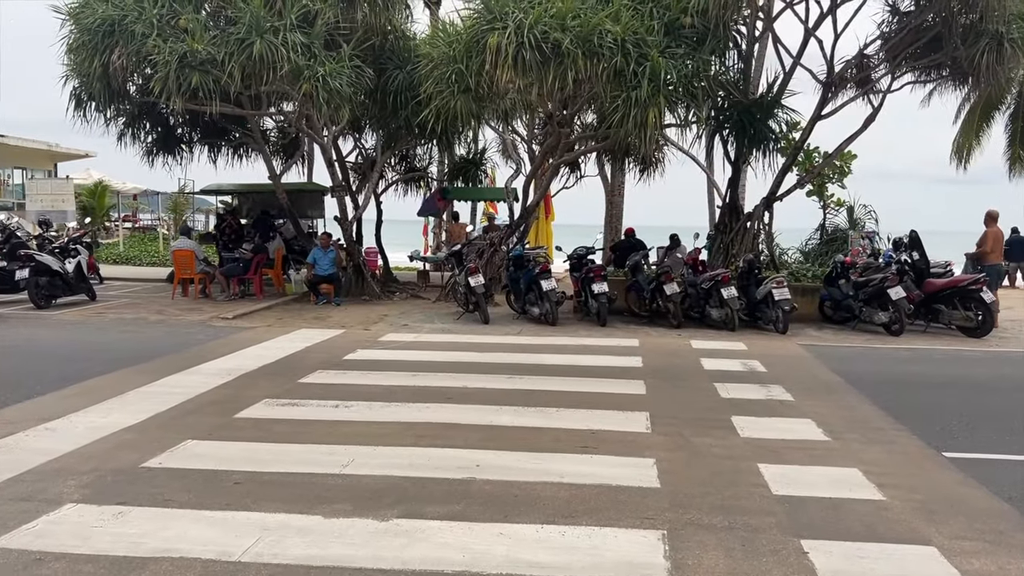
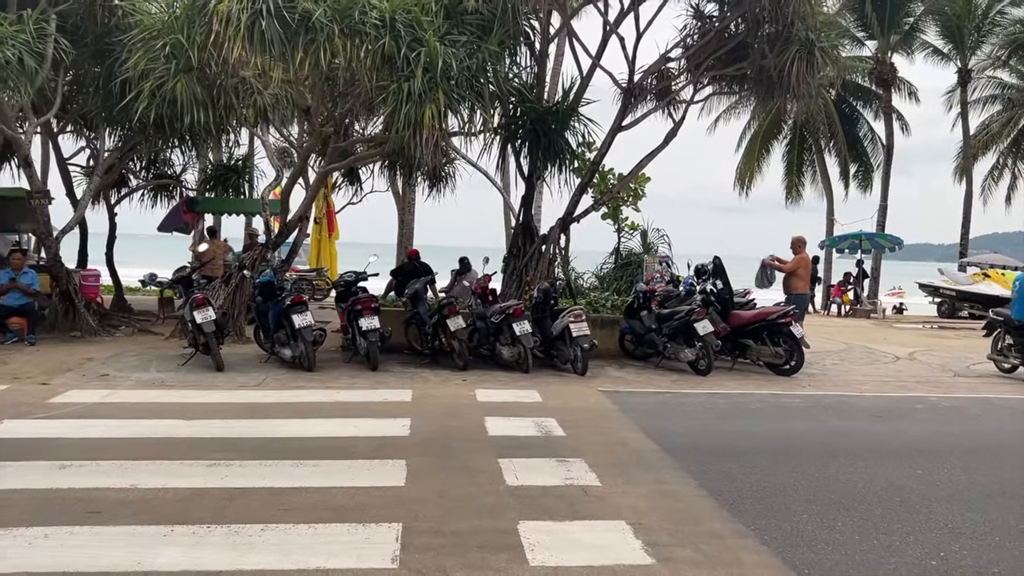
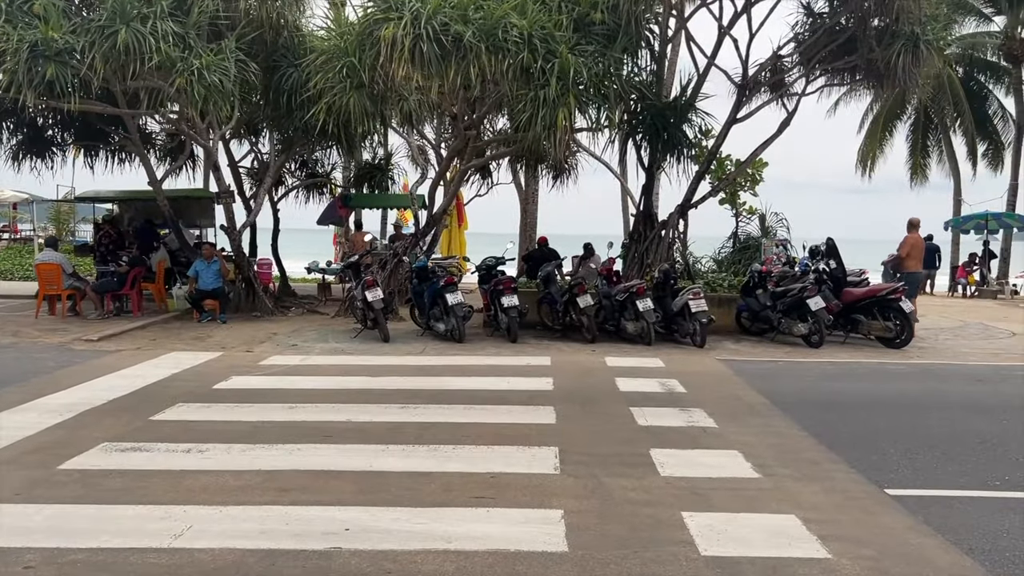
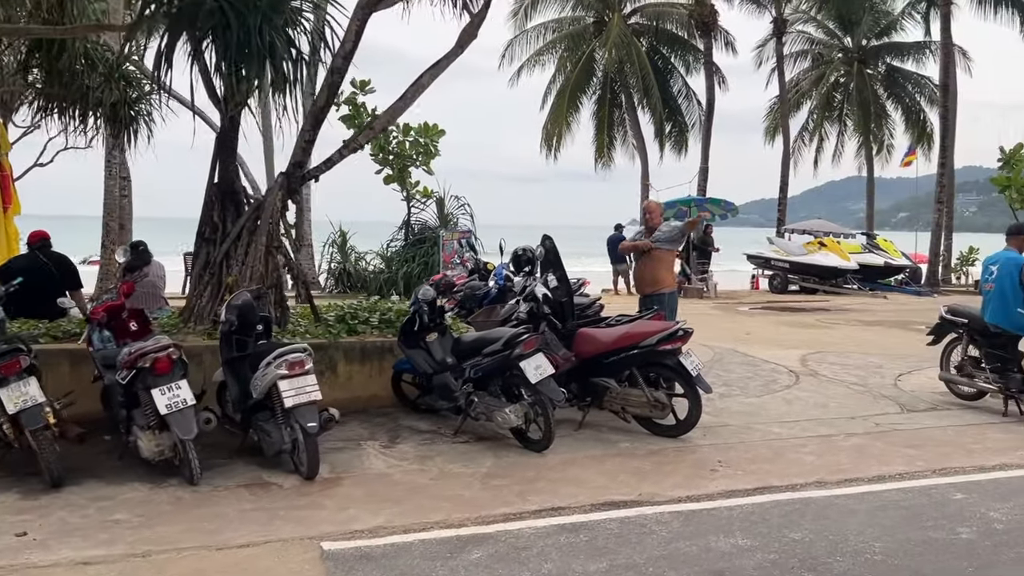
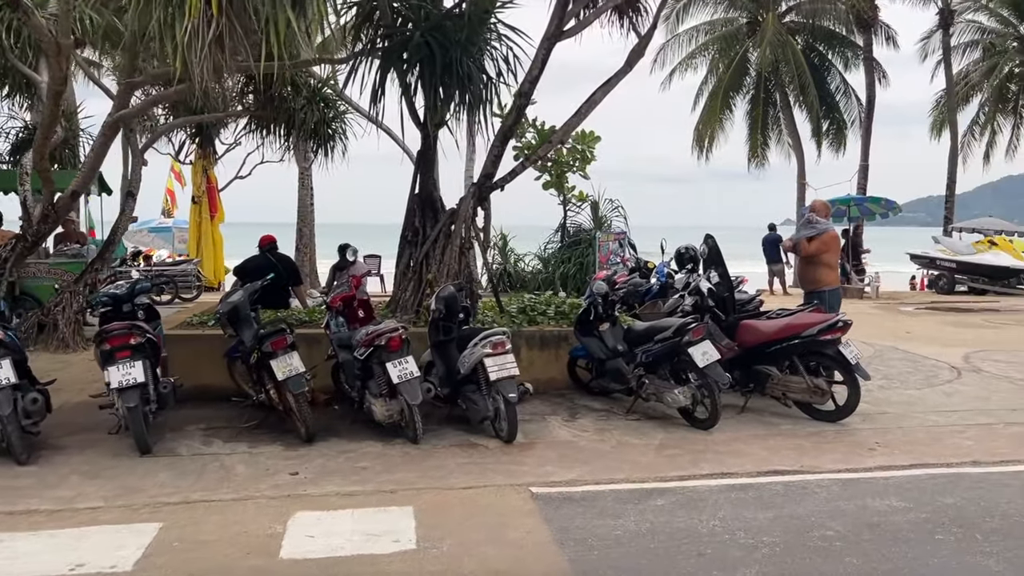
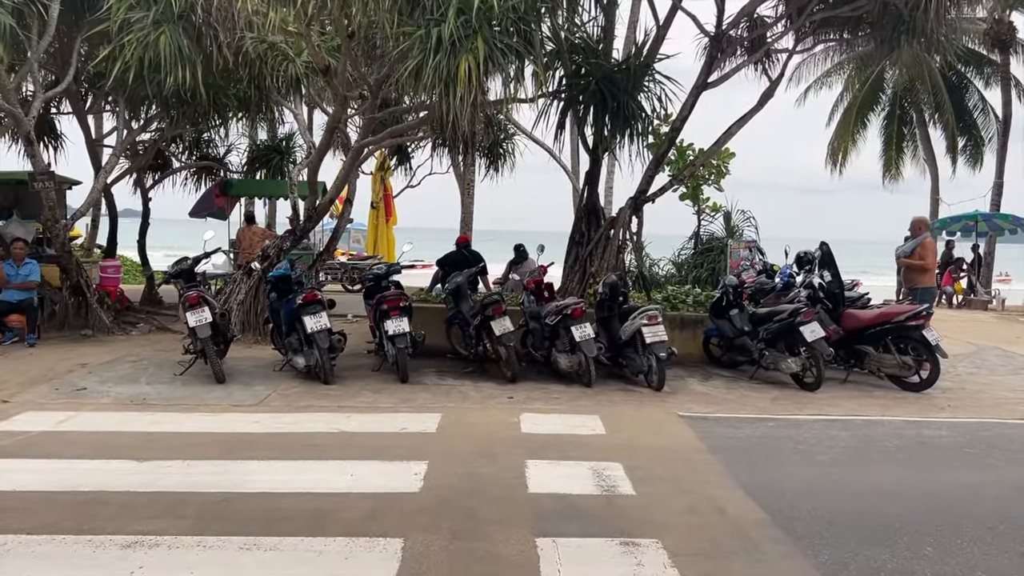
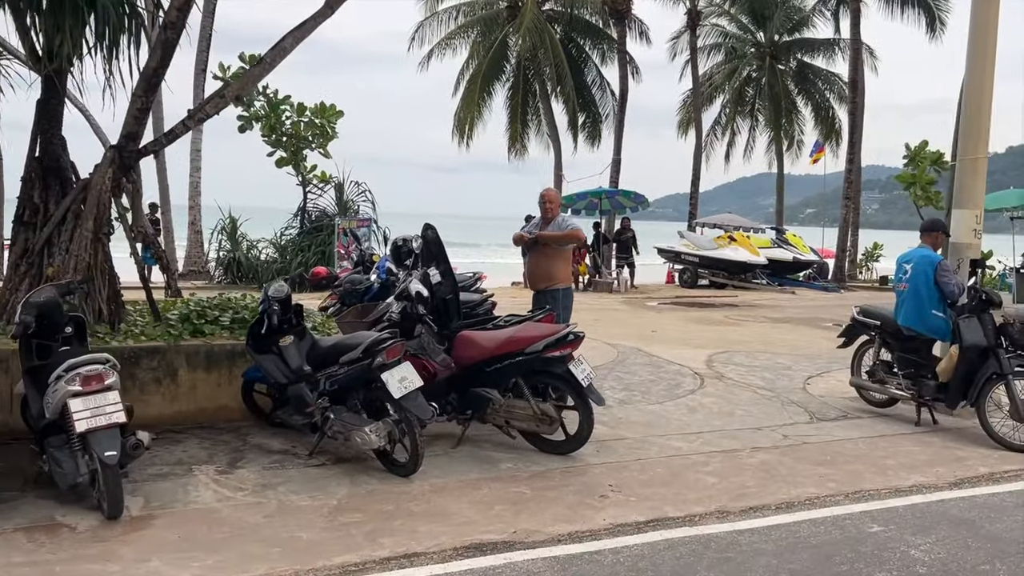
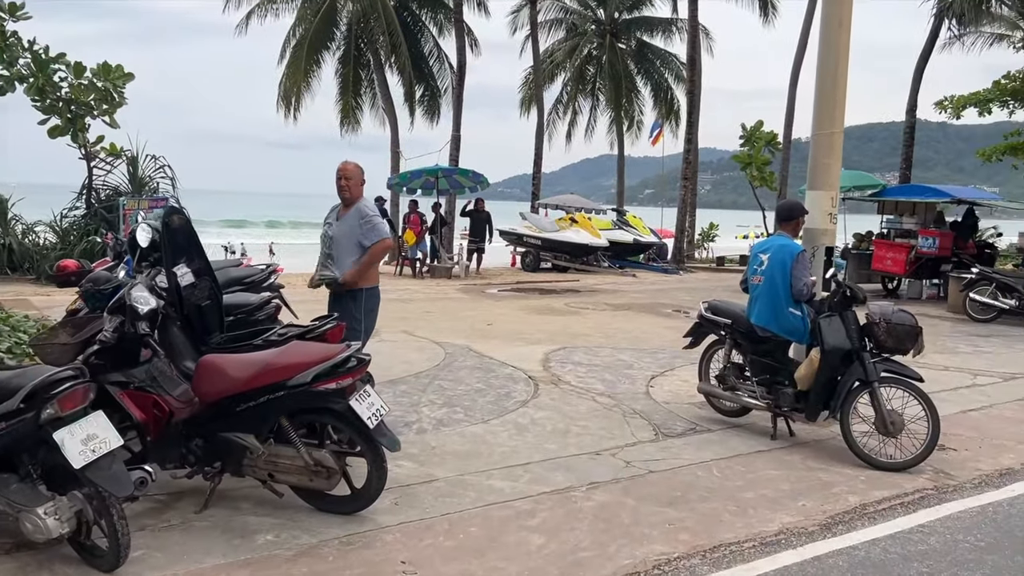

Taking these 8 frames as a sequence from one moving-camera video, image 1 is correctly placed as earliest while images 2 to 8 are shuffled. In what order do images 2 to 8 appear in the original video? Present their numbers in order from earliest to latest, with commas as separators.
3, 2, 6, 5, 4, 7, 8
